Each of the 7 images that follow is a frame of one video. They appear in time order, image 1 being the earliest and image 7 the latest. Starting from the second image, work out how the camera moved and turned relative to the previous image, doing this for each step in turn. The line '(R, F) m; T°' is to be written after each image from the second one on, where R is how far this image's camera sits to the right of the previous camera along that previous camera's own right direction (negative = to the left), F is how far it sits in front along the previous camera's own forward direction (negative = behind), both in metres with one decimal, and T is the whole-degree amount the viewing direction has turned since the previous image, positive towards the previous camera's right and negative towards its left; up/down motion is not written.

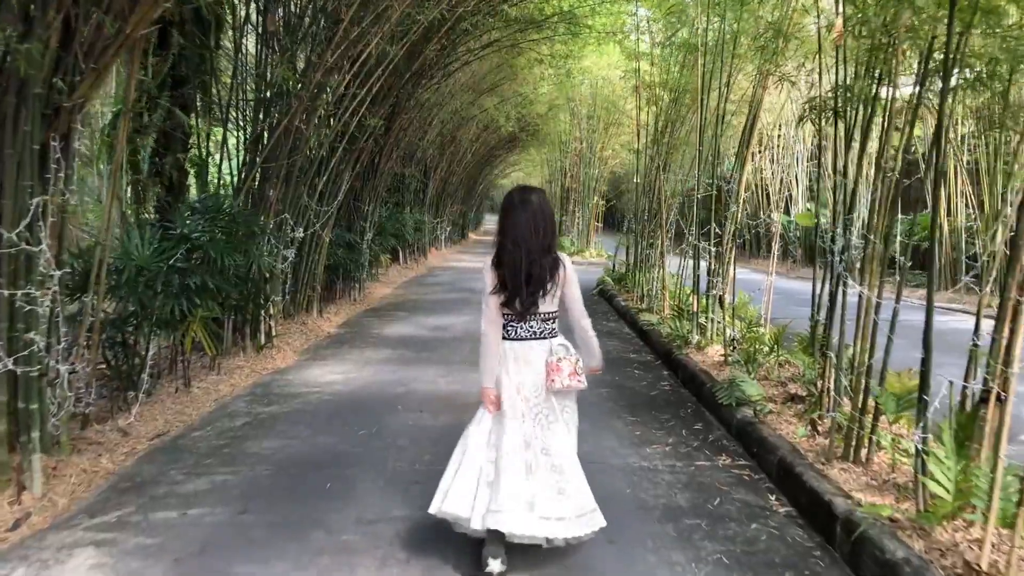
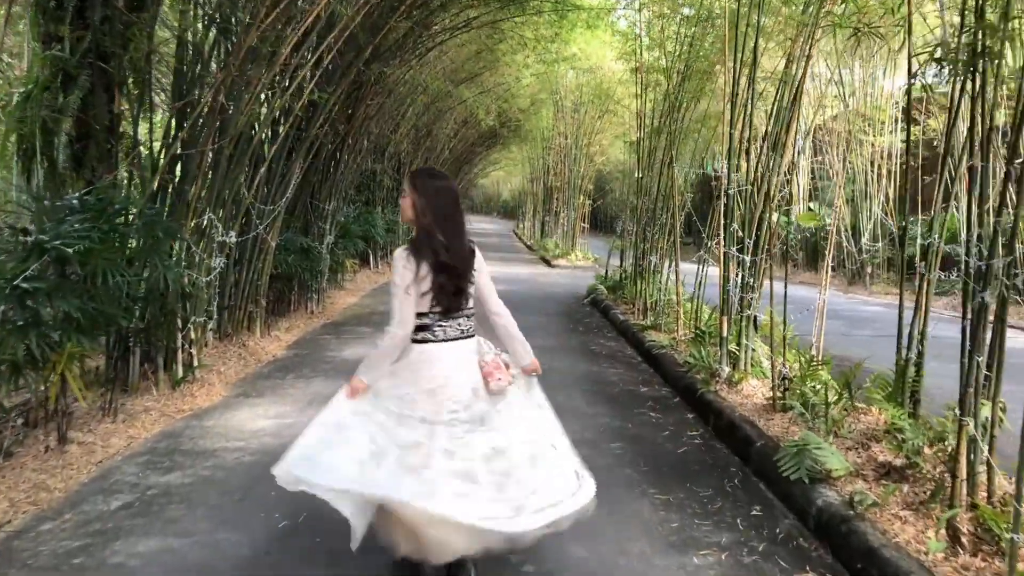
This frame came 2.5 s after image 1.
(0.0, +0.9) m; +1°
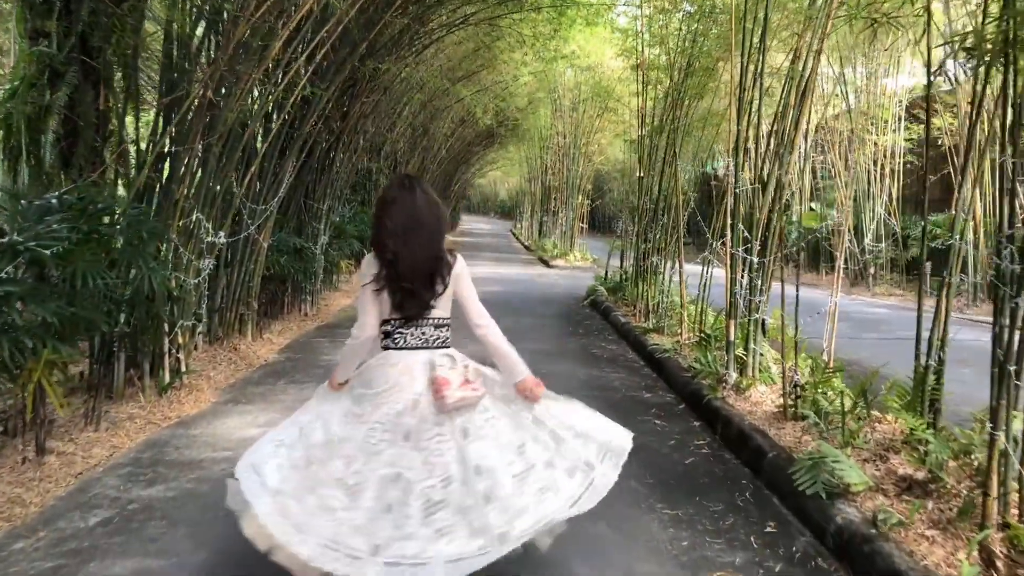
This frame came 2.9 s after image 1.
(0.0, +0.1) m; 0°
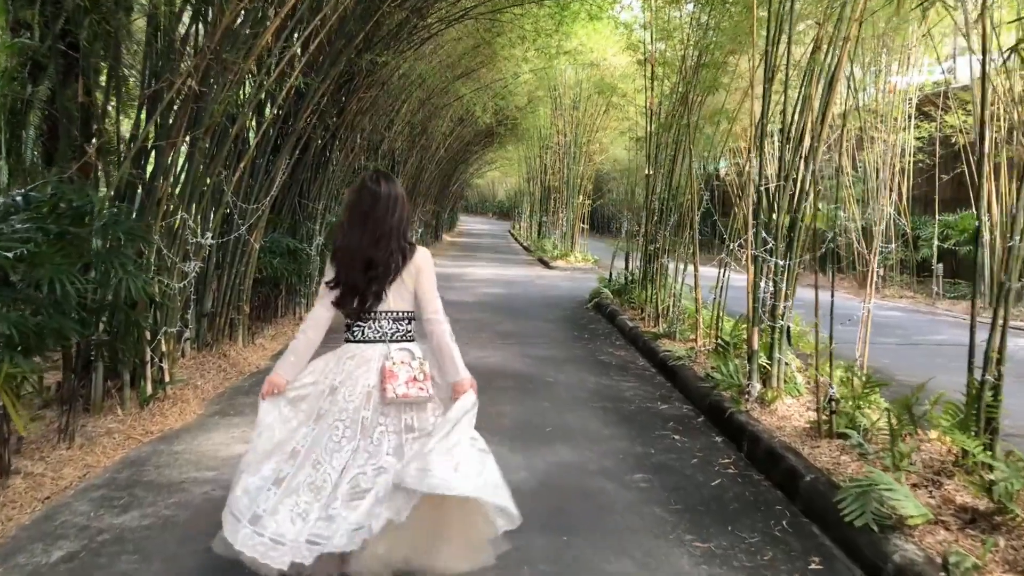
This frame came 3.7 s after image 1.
(0.0, +0.2) m; 0°
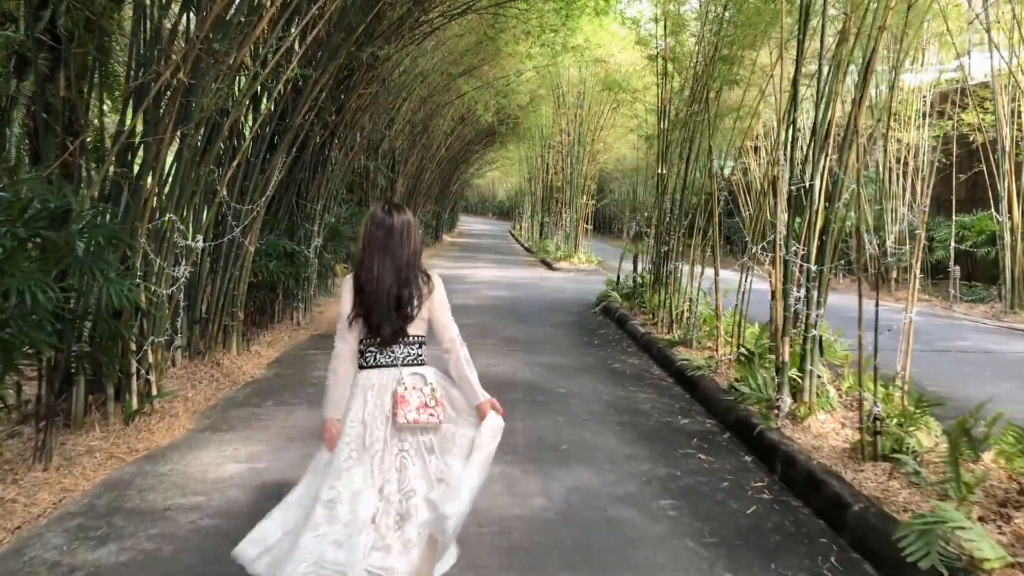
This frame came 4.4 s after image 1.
(0.0, +0.2) m; 0°
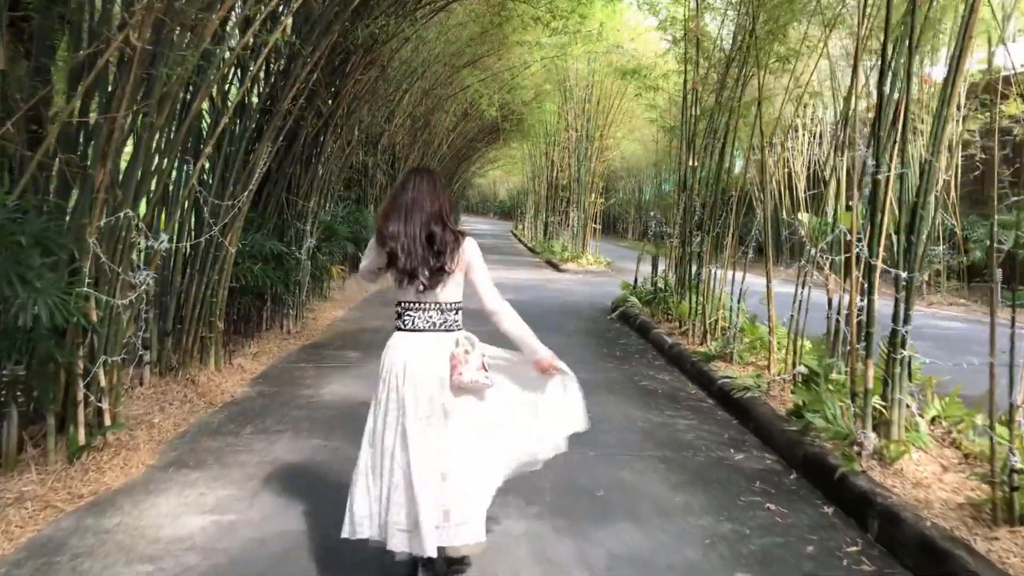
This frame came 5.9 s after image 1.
(-0.1, +0.5) m; 0°
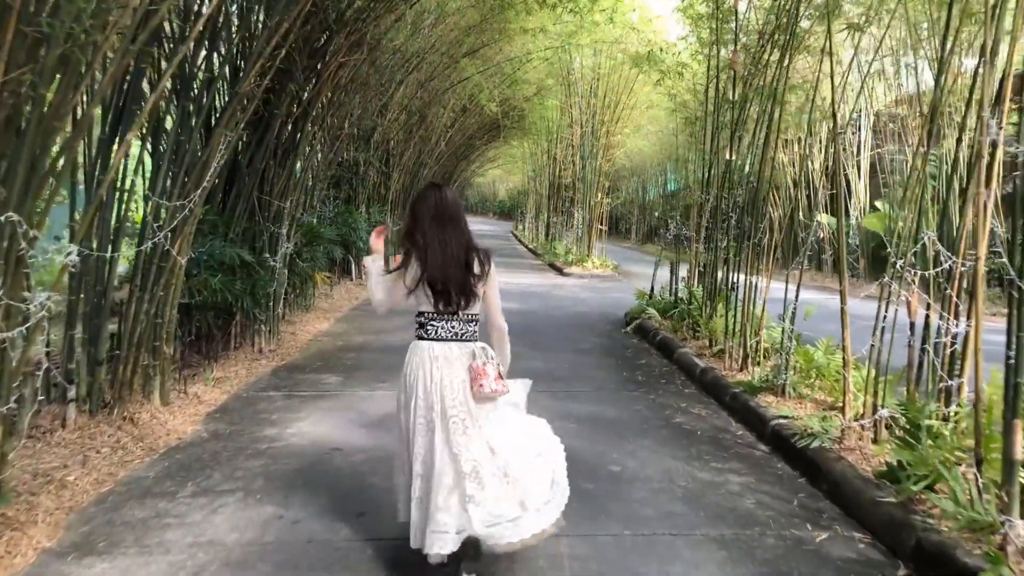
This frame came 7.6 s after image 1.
(0.0, +0.6) m; 0°
